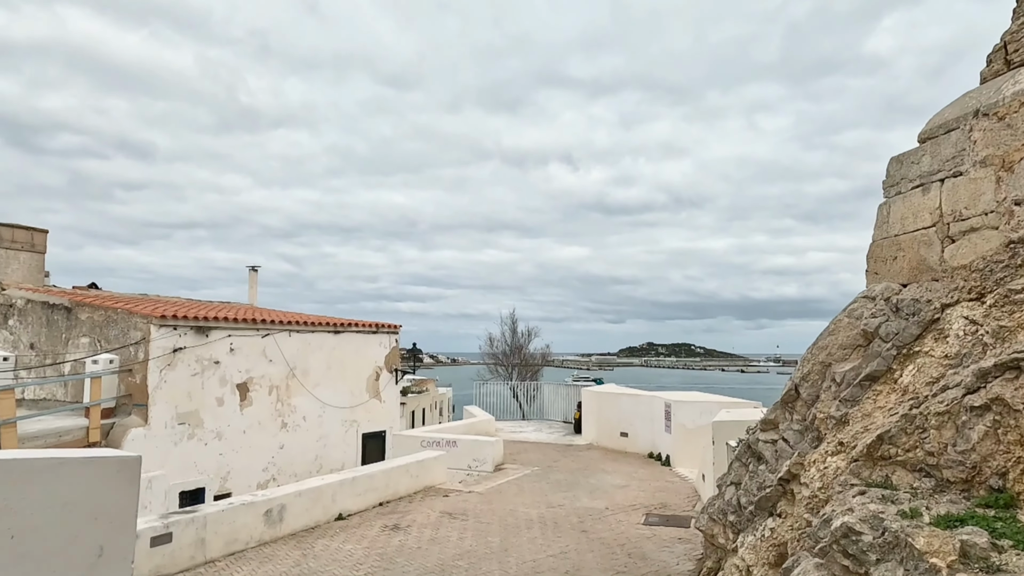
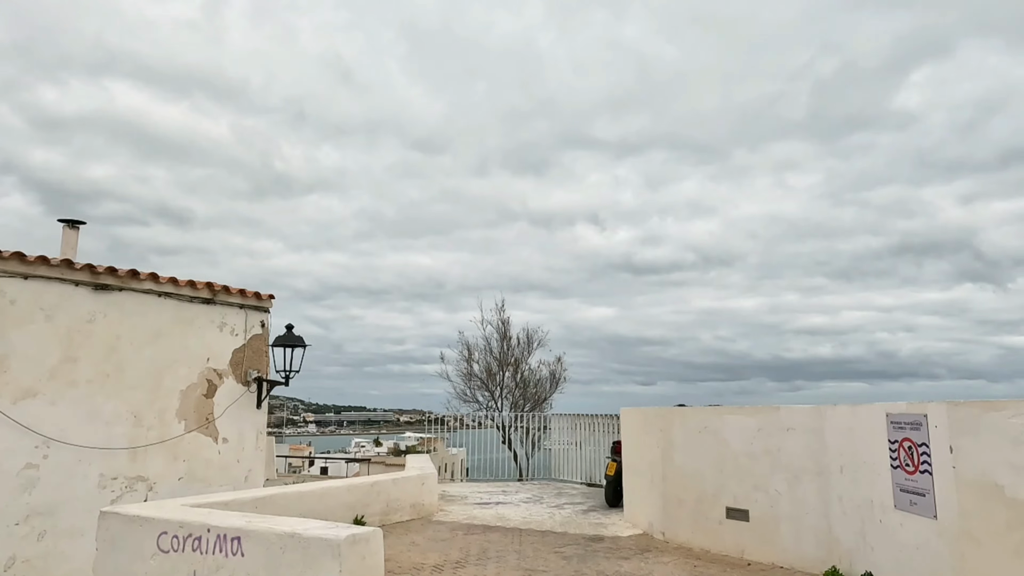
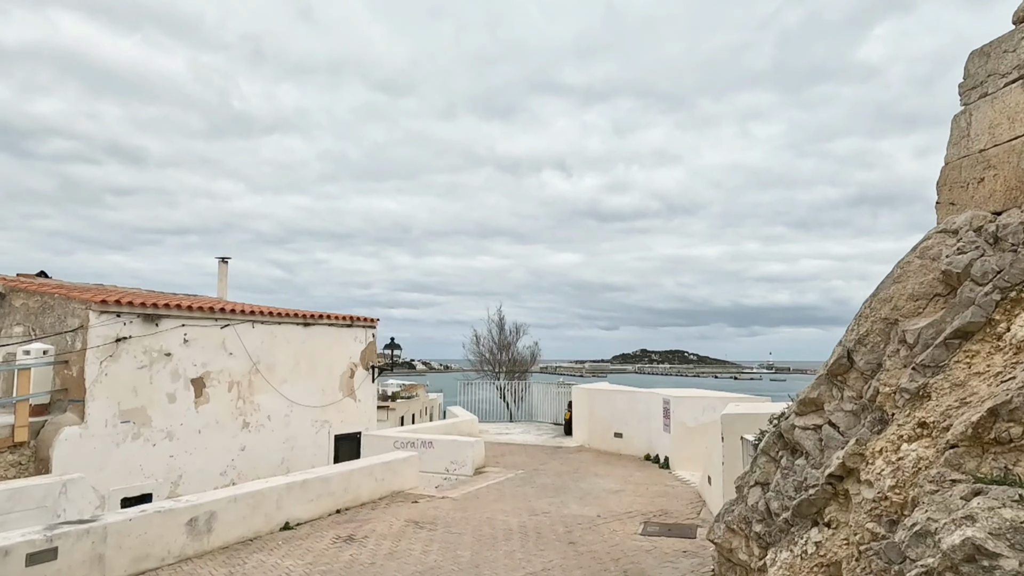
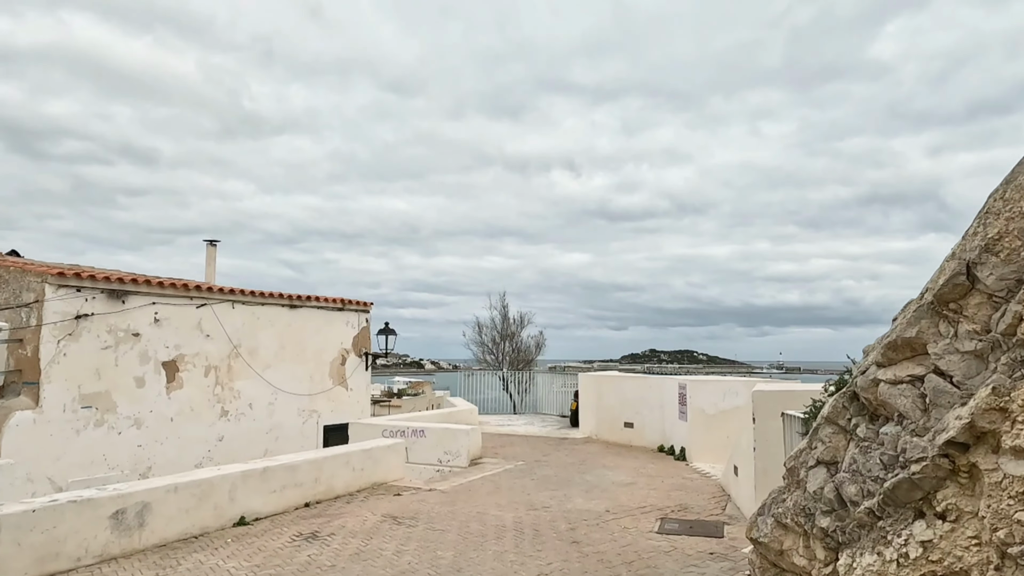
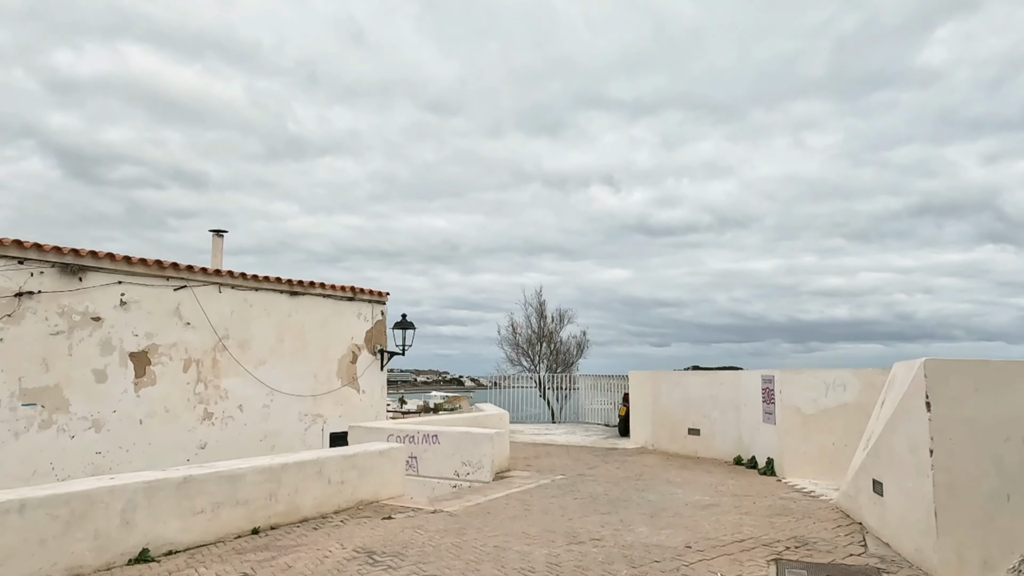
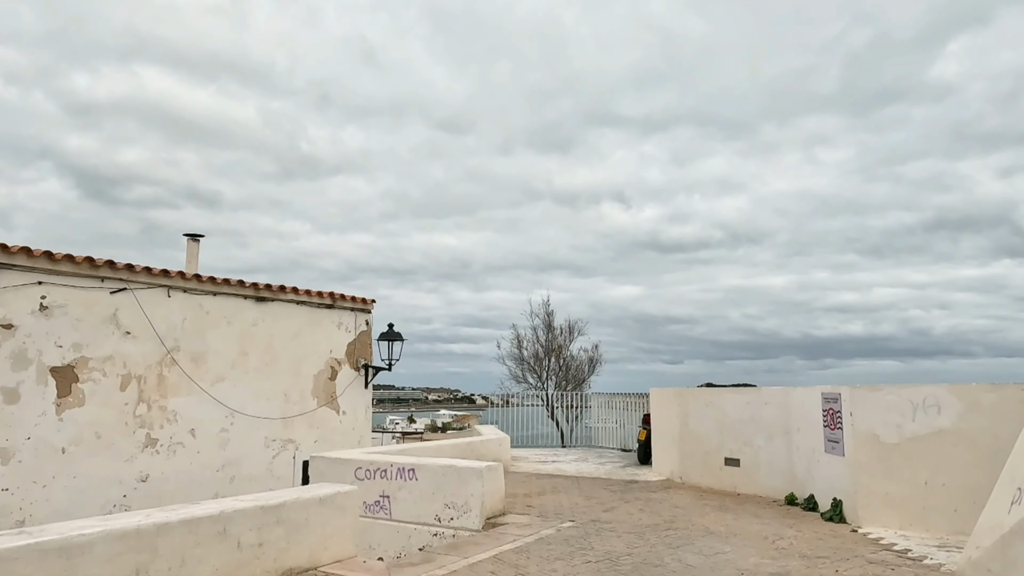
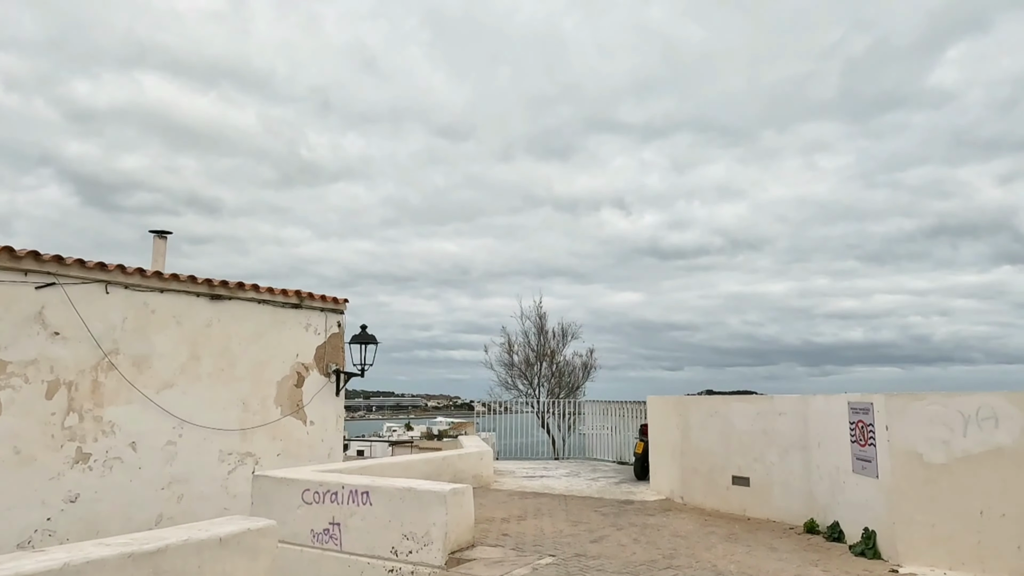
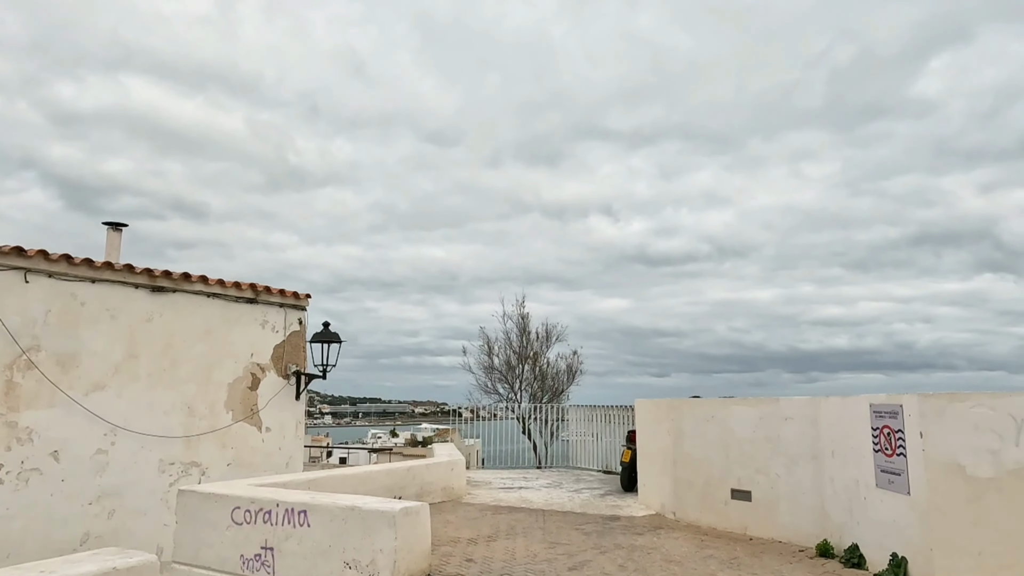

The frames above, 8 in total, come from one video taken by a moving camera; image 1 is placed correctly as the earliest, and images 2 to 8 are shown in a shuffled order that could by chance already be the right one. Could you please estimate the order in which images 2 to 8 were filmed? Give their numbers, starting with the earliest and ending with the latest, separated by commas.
3, 4, 5, 6, 7, 8, 2
